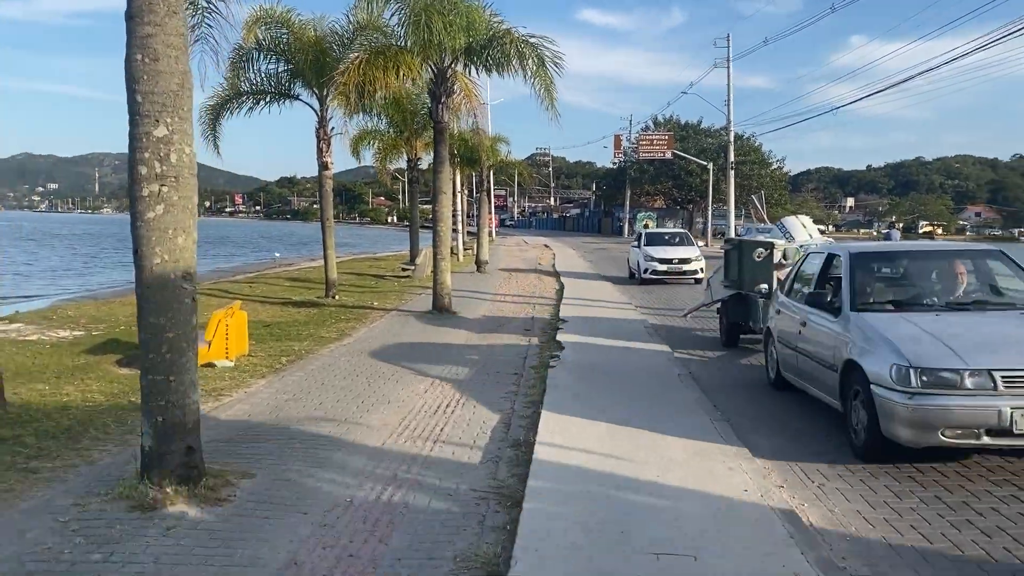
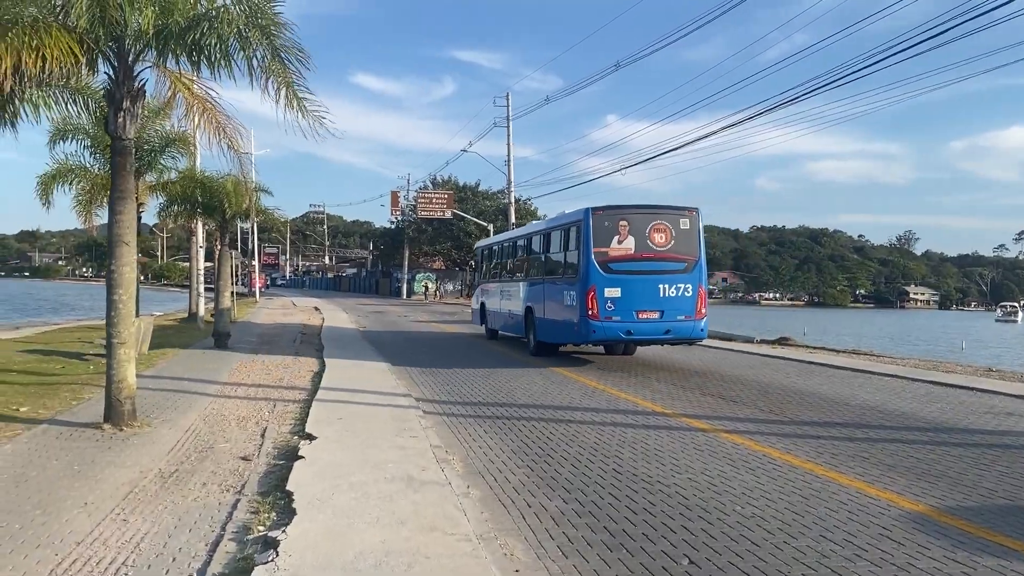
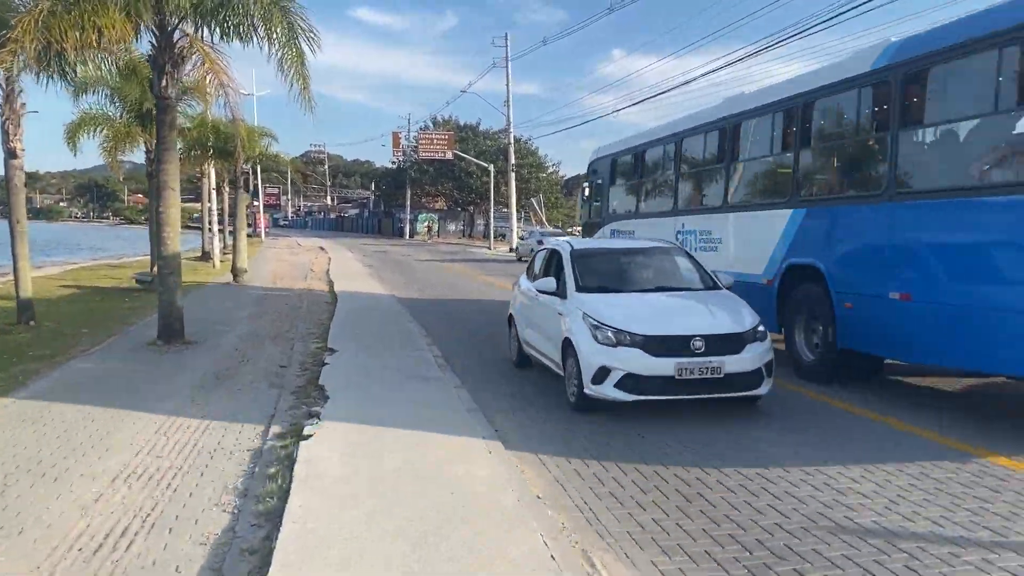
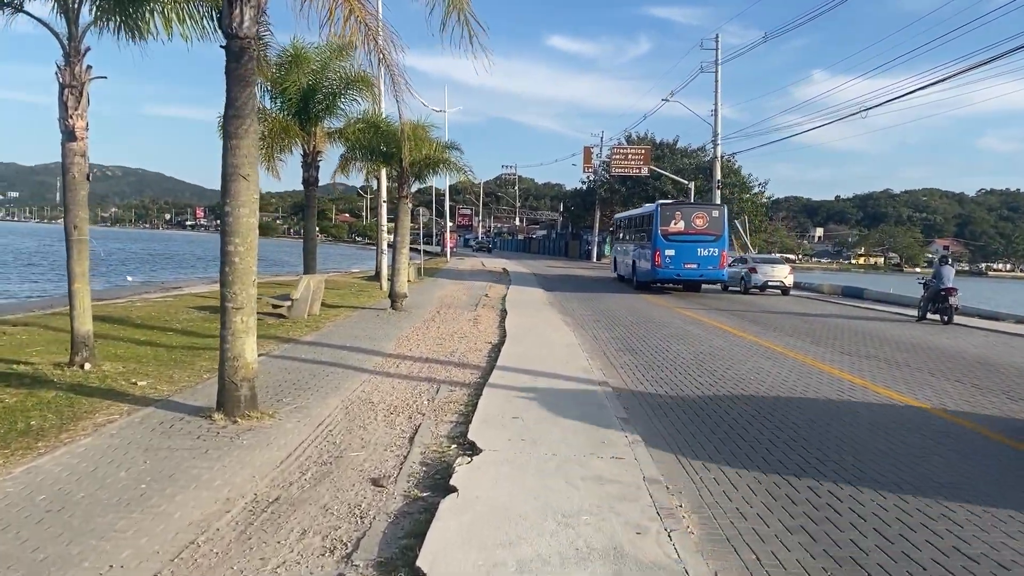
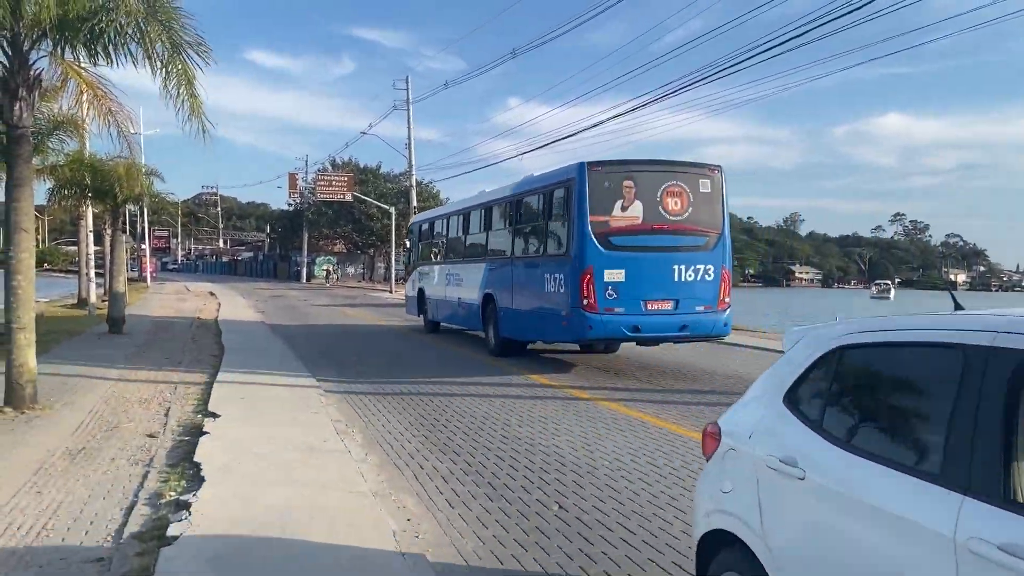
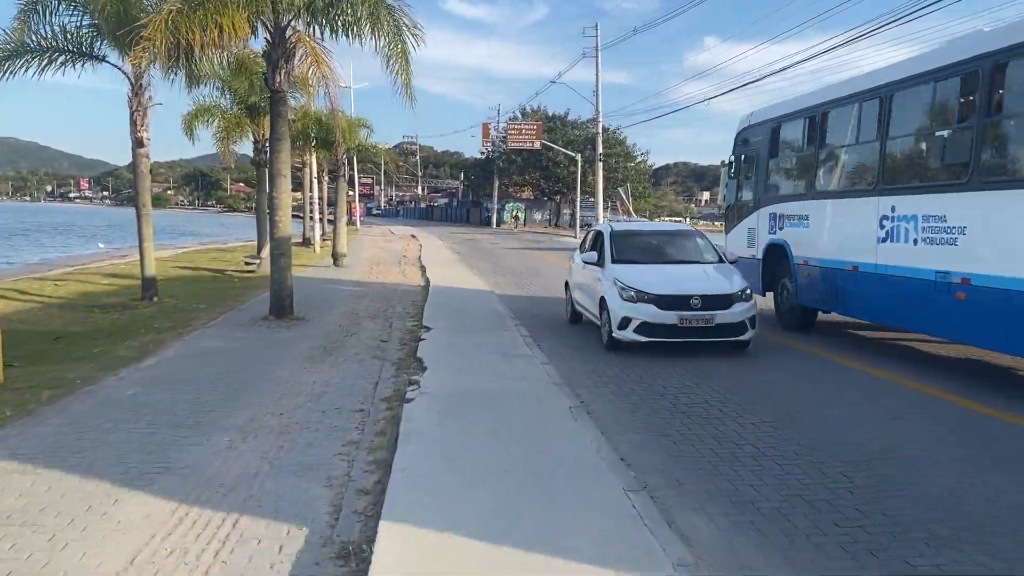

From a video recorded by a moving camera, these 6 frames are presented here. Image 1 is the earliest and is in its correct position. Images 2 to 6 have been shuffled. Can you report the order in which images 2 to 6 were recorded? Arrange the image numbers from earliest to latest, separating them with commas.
6, 3, 5, 2, 4
